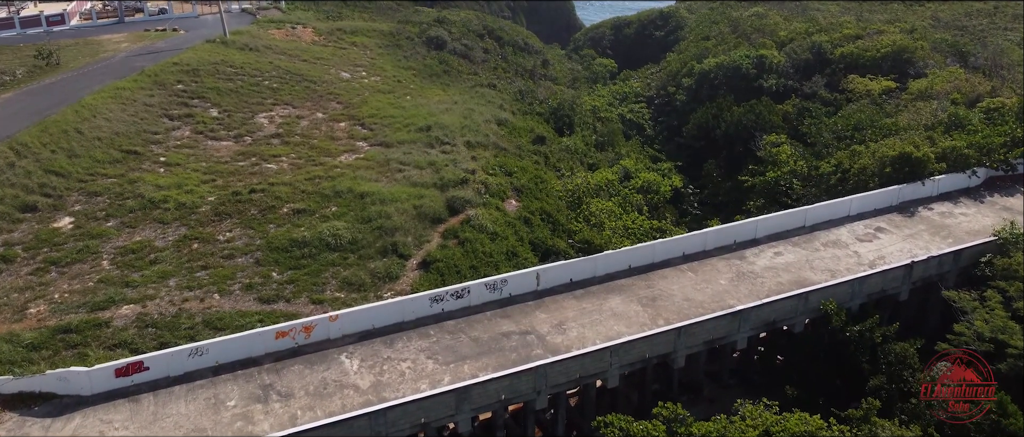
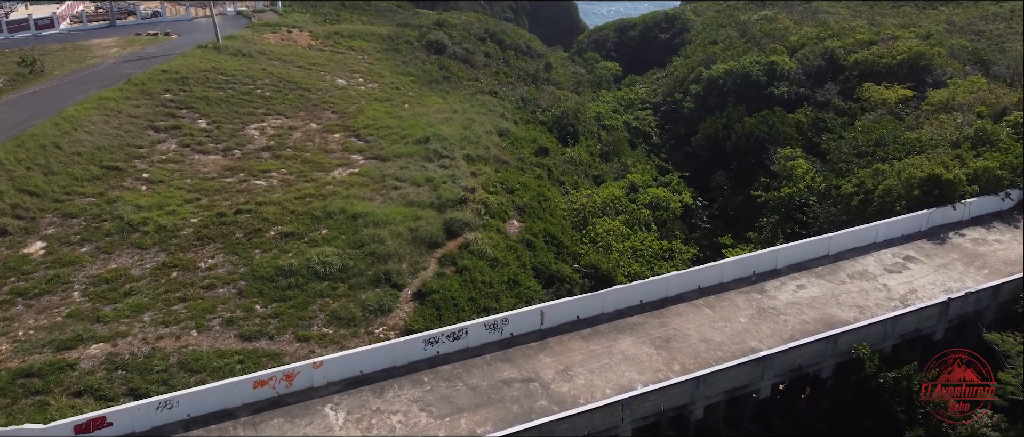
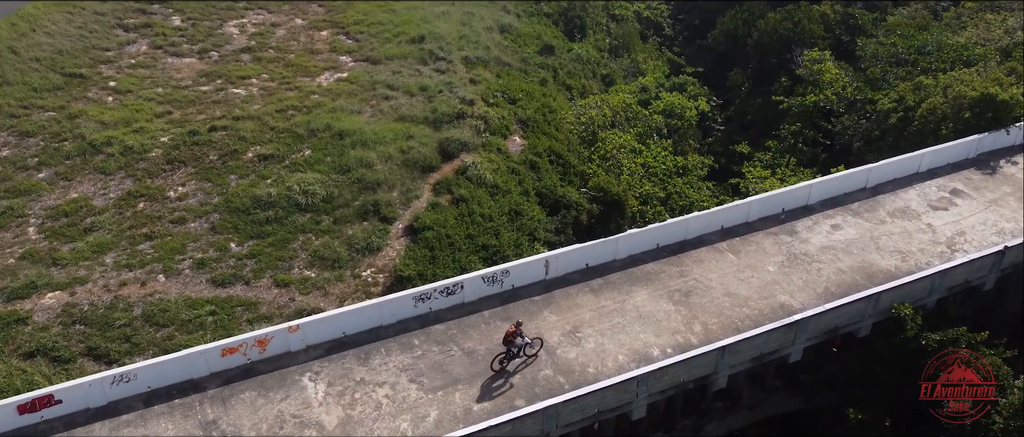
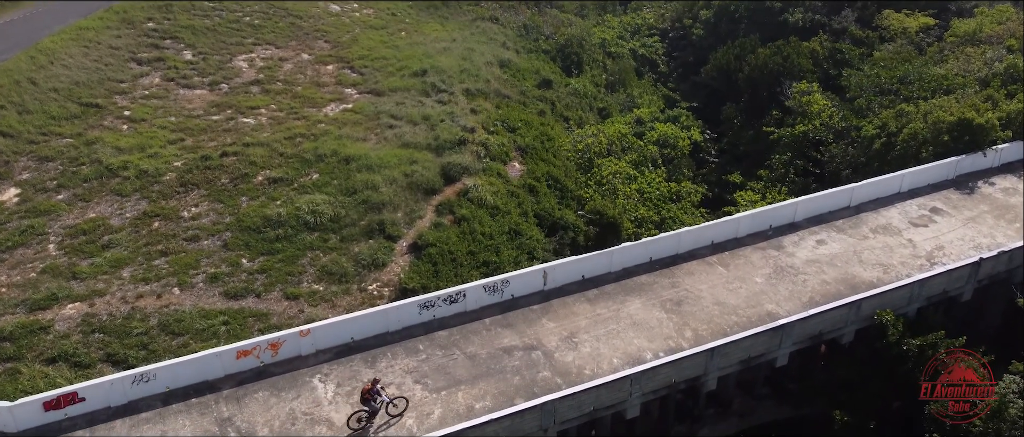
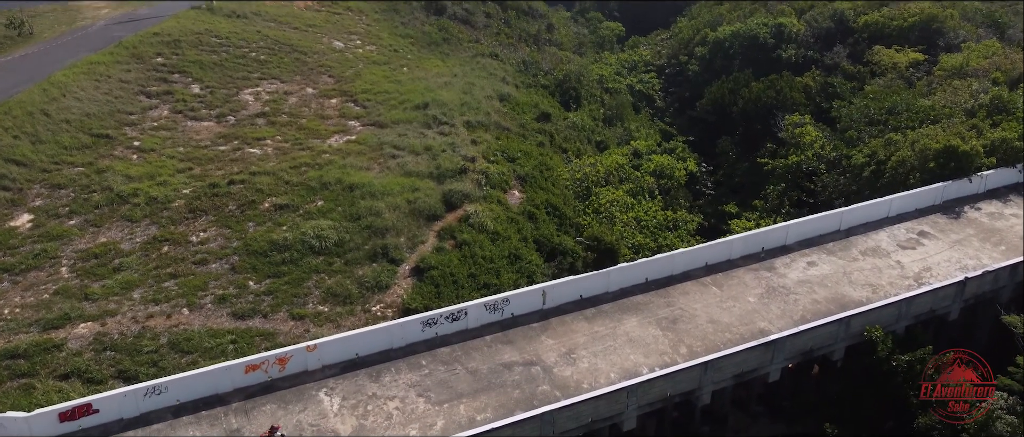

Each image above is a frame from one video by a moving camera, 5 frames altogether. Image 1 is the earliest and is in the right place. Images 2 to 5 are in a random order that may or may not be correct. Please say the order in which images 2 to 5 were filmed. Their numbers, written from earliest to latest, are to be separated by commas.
2, 5, 4, 3
